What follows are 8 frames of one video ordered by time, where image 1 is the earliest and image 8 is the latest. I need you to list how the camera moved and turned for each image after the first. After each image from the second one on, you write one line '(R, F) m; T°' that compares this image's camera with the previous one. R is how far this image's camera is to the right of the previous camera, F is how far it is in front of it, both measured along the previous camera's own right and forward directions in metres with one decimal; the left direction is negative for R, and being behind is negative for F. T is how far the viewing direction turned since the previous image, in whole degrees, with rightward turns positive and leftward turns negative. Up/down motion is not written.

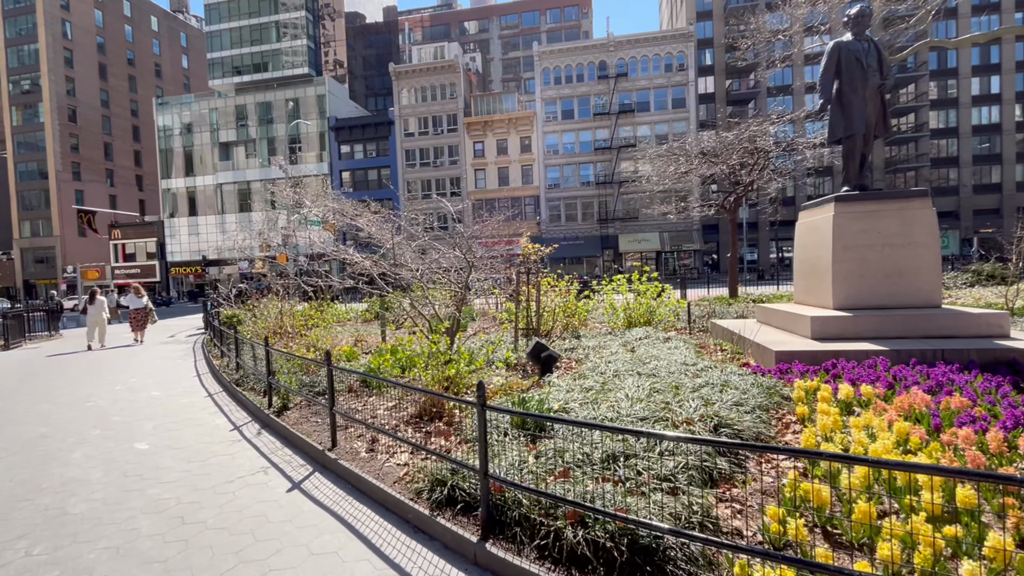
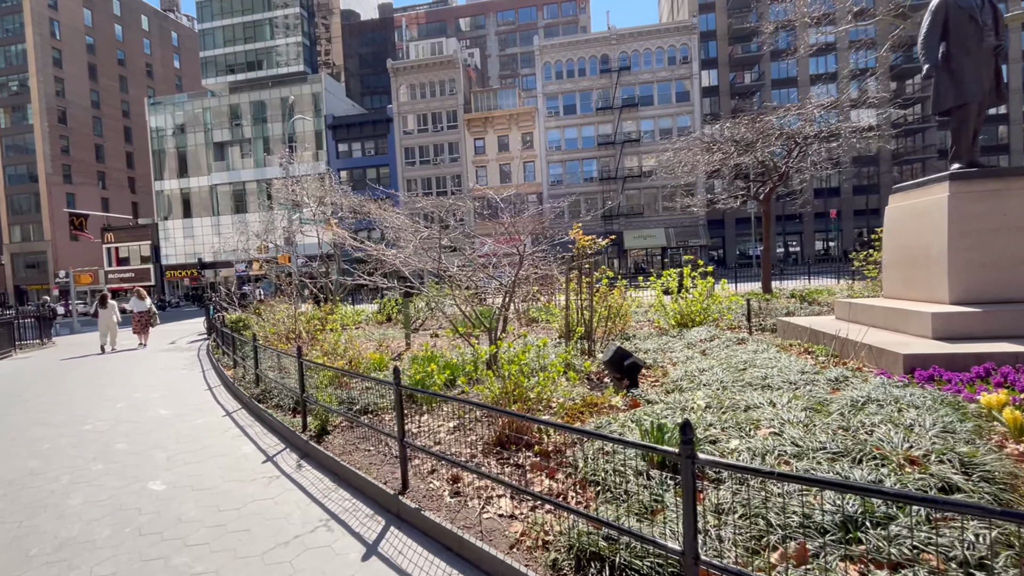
(-0.7, +0.8) m; 0°
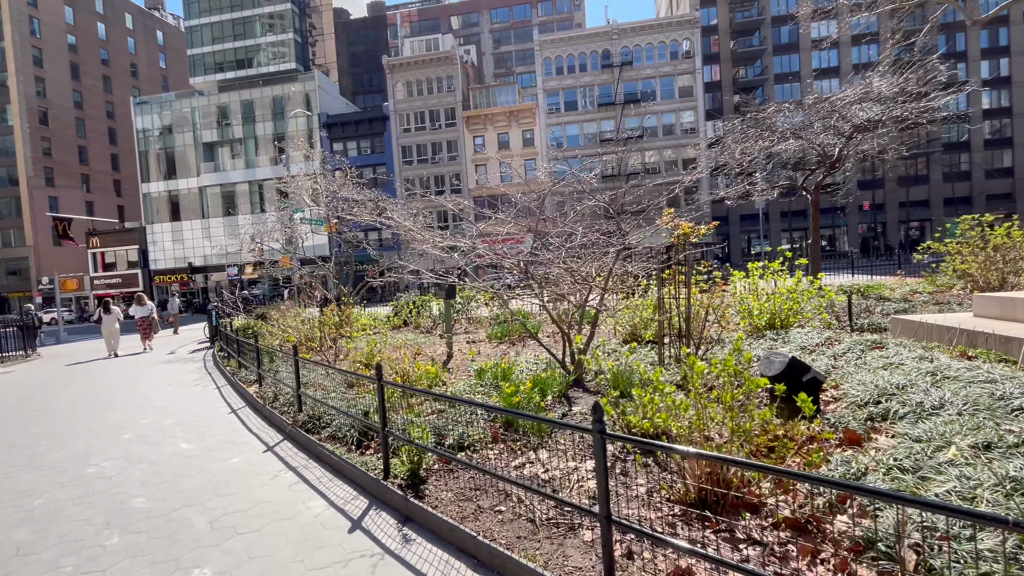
(-1.0, +1.0) m; +1°
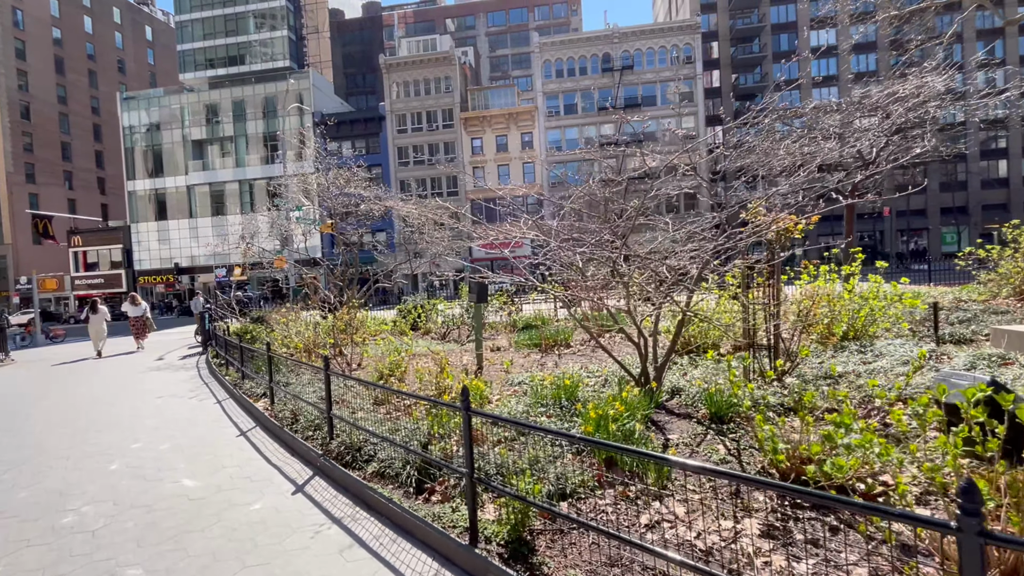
(-0.7, +0.8) m; +1°
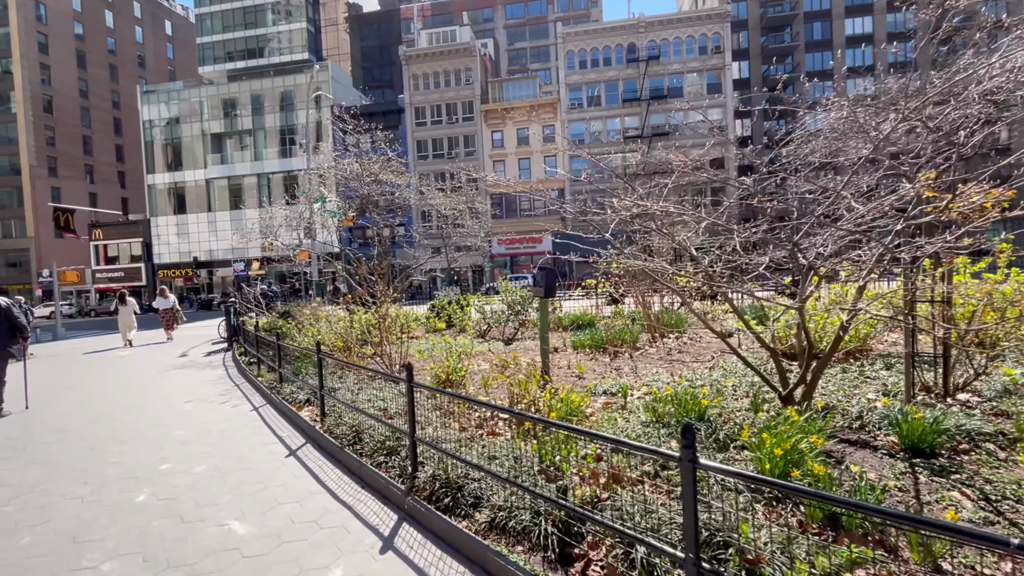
(-0.7, +0.8) m; -1°
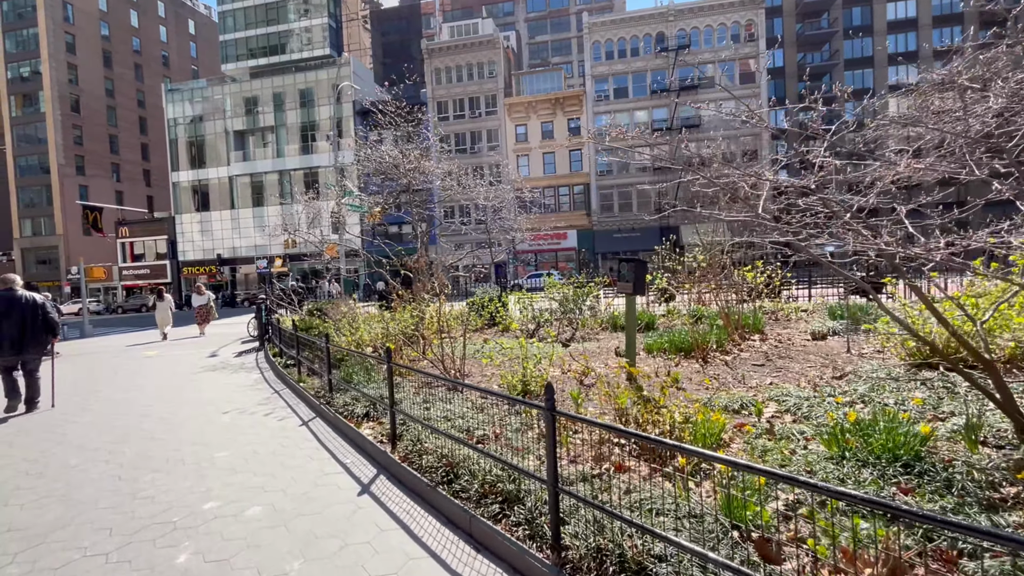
(-0.7, +0.8) m; -2°
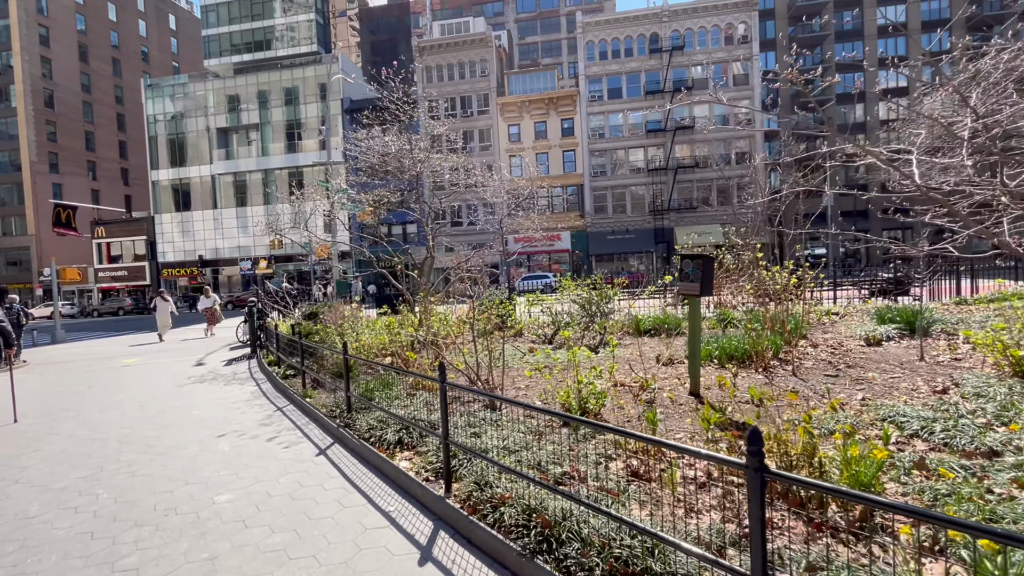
(-0.6, +0.7) m; +2°
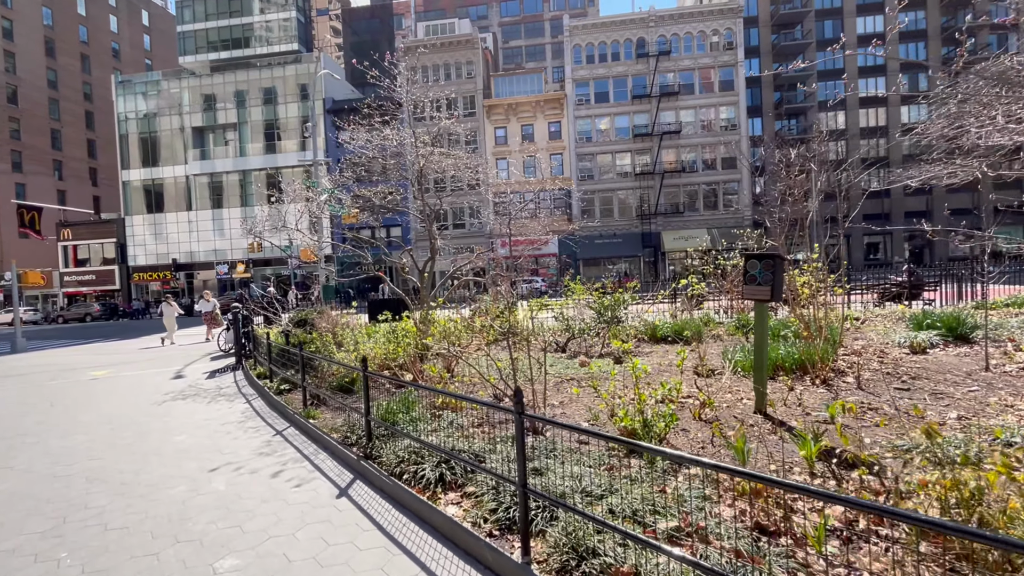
(-0.5, +0.6) m; +2°
